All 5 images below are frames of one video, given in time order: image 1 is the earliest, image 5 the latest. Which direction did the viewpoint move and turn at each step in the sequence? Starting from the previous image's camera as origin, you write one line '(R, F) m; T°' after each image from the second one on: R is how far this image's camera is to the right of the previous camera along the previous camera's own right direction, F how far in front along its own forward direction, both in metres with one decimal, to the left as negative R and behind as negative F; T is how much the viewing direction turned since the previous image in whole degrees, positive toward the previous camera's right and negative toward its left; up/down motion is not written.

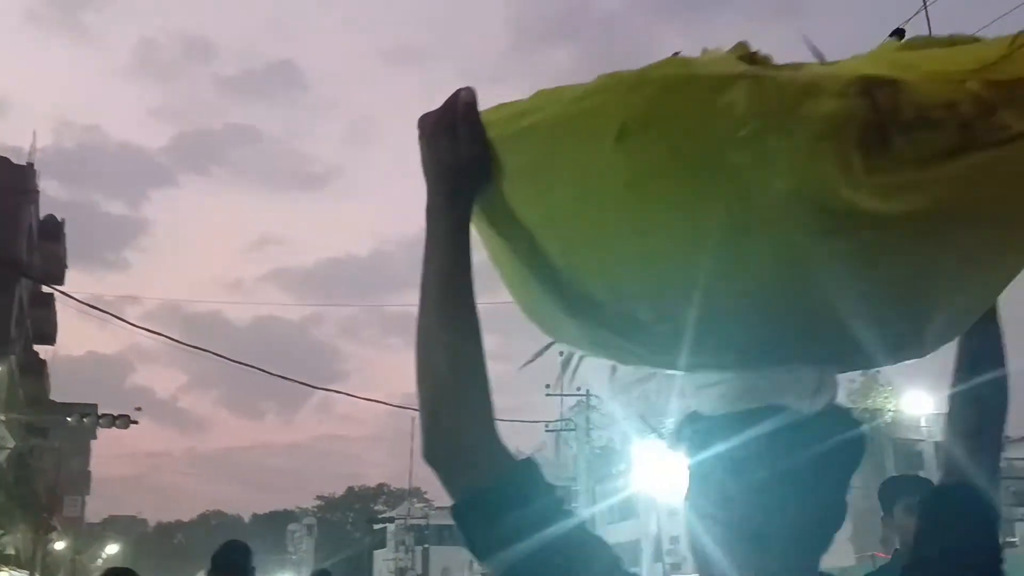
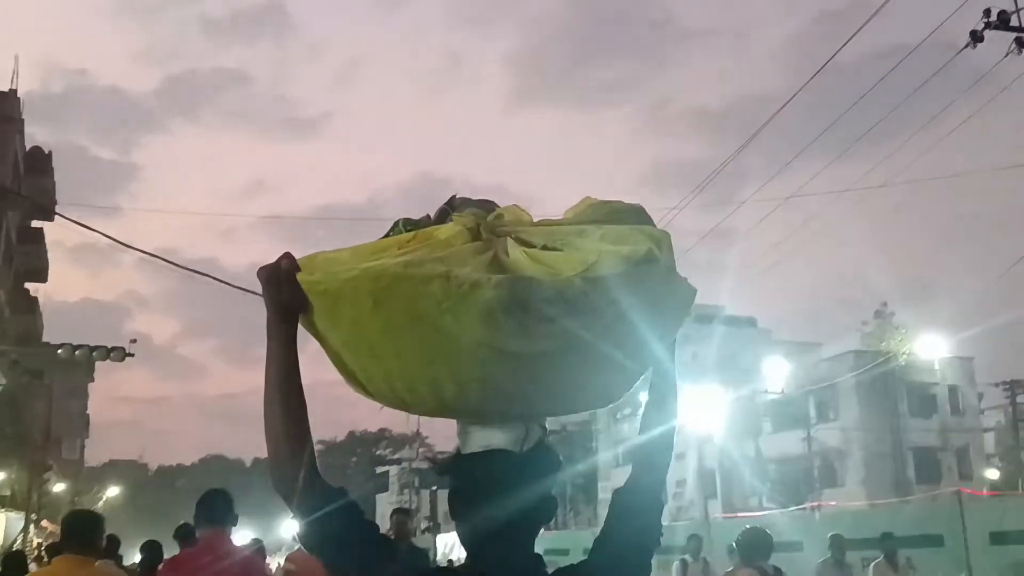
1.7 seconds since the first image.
(-1.3, -0.7) m; +1°
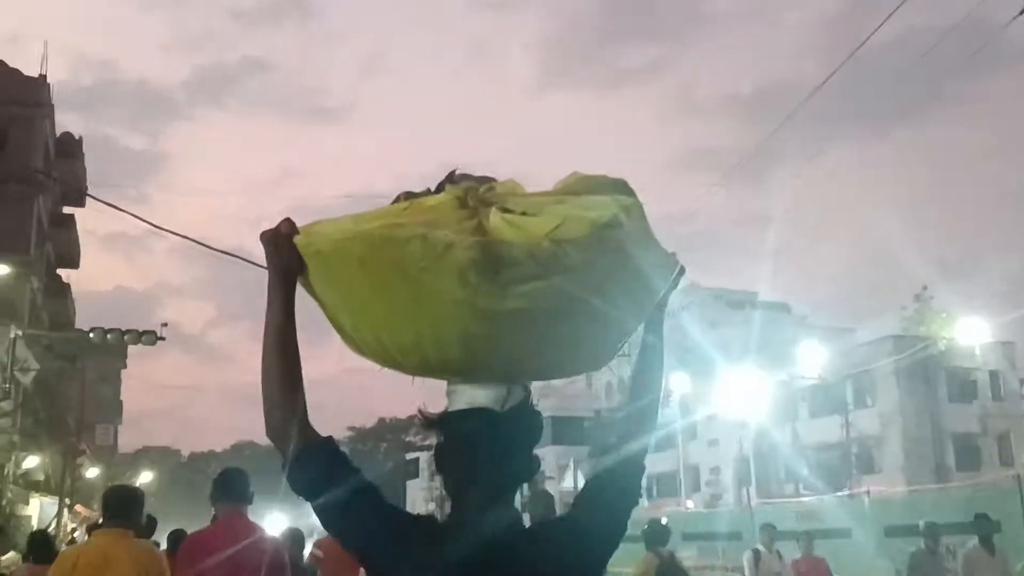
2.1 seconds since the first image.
(+0.1, -0.1) m; -2°
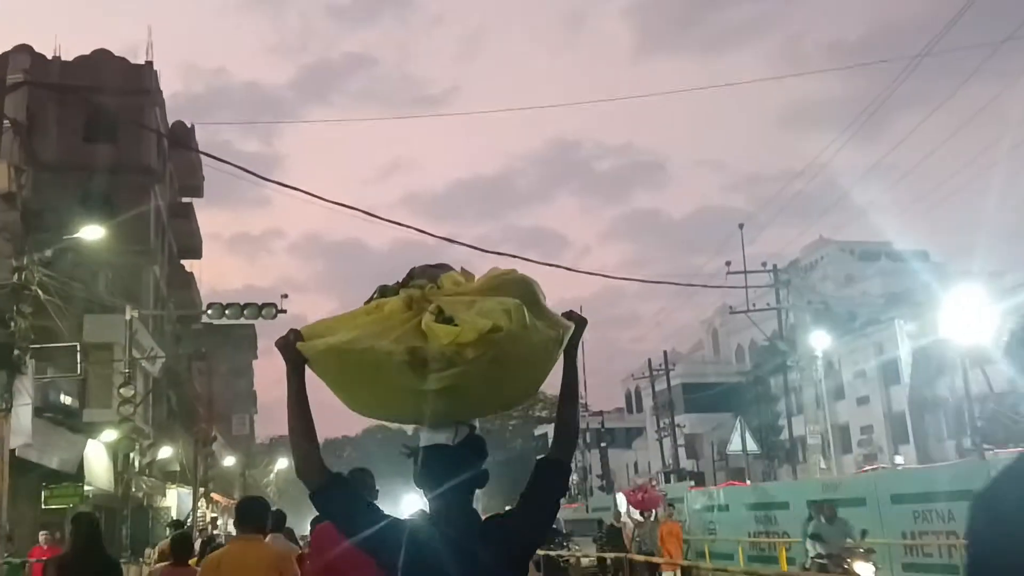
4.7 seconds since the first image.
(+0.5, -0.7) m; -7°
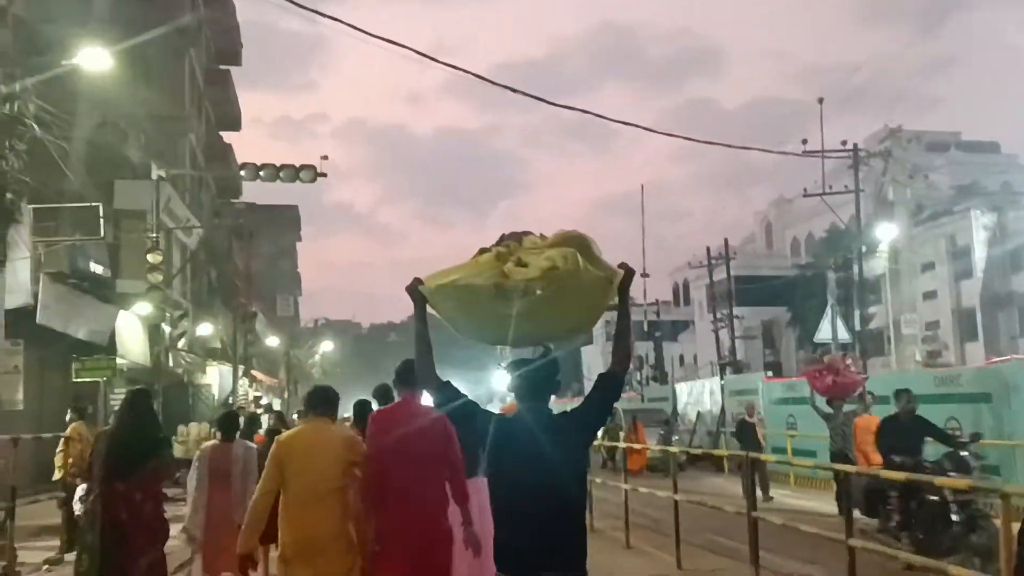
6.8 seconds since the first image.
(-0.3, +1.1) m; -2°
